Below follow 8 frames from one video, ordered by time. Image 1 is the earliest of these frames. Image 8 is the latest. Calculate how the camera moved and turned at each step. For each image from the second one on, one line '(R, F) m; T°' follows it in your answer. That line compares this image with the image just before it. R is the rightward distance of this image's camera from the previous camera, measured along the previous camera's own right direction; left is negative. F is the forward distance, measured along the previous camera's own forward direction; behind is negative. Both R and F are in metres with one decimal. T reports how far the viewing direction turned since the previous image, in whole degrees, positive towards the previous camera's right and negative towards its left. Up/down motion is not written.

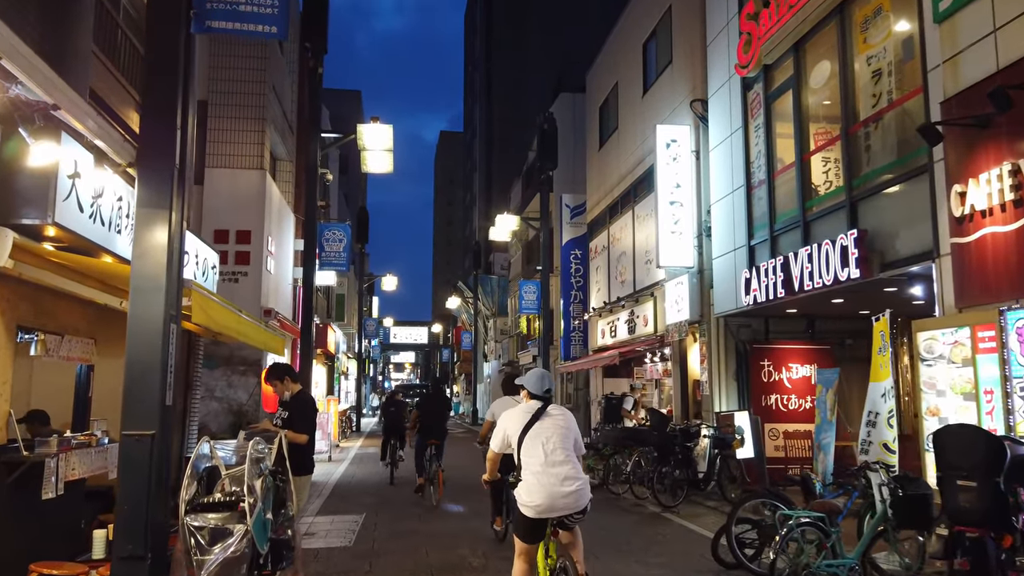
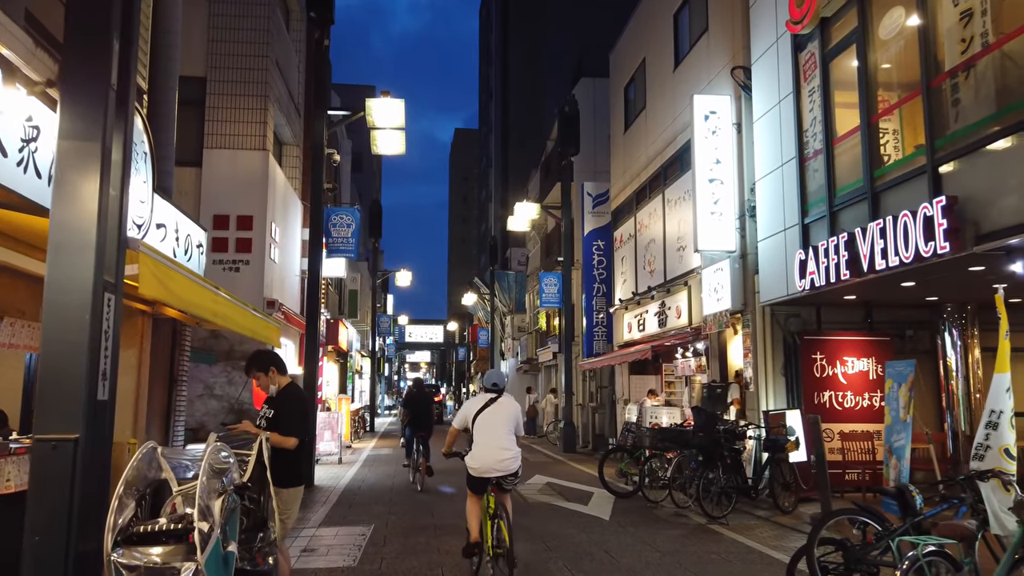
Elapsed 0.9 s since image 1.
(-0.1, +1.2) m; -1°
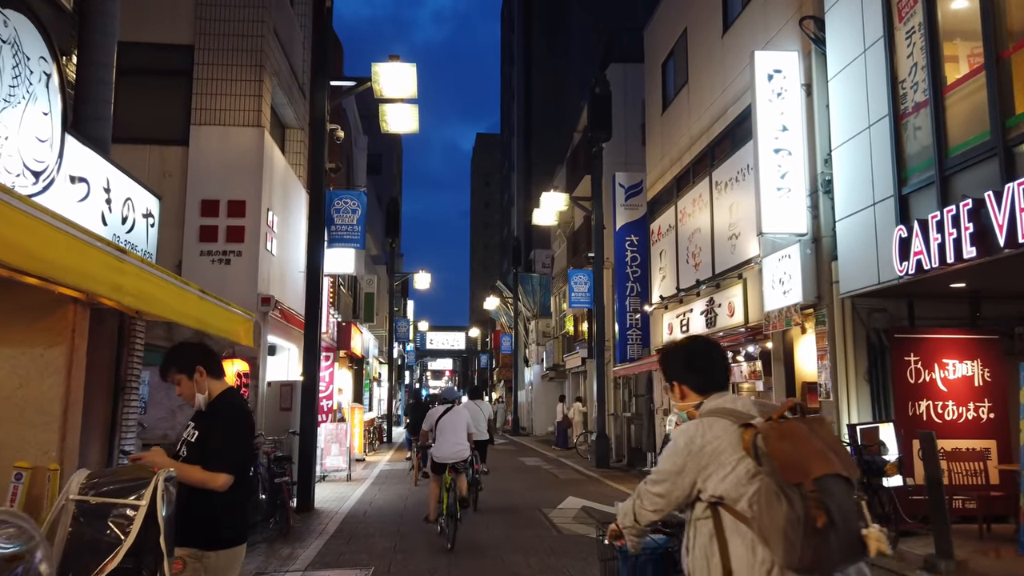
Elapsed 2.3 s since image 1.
(-0.1, +1.8) m; -2°
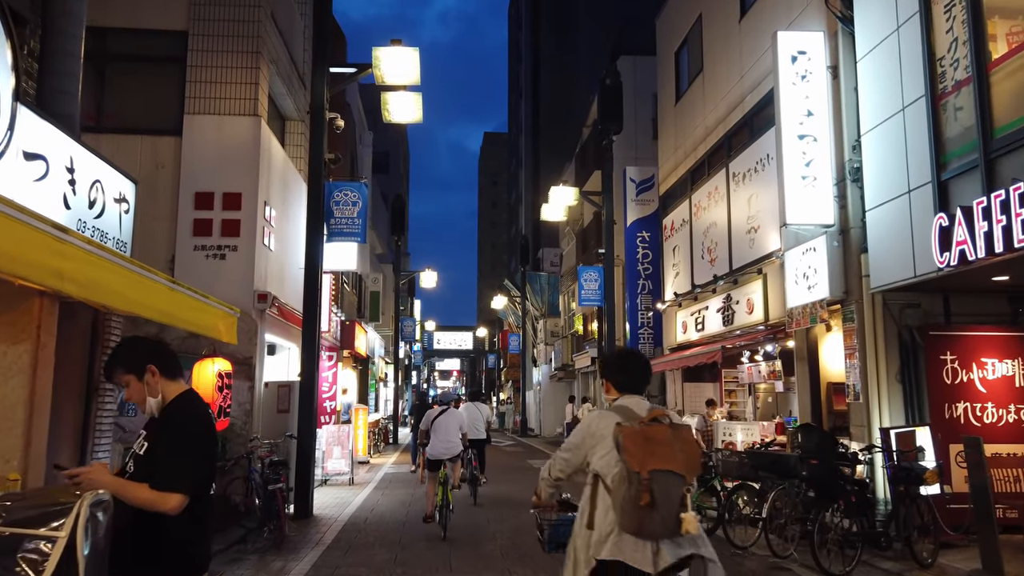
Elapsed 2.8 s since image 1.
(0.0, +0.6) m; -1°
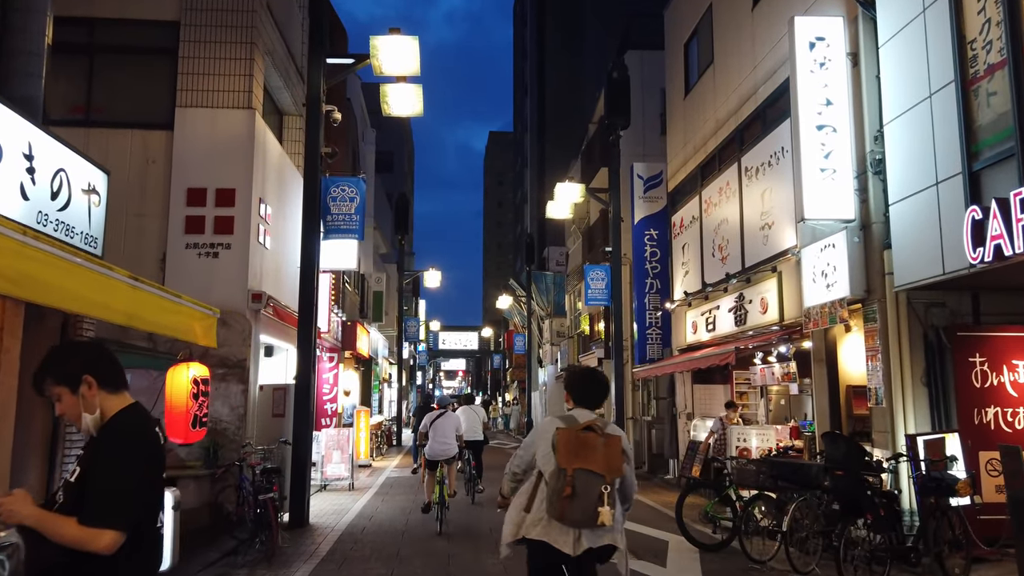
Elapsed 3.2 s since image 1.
(0.0, +0.5) m; 0°
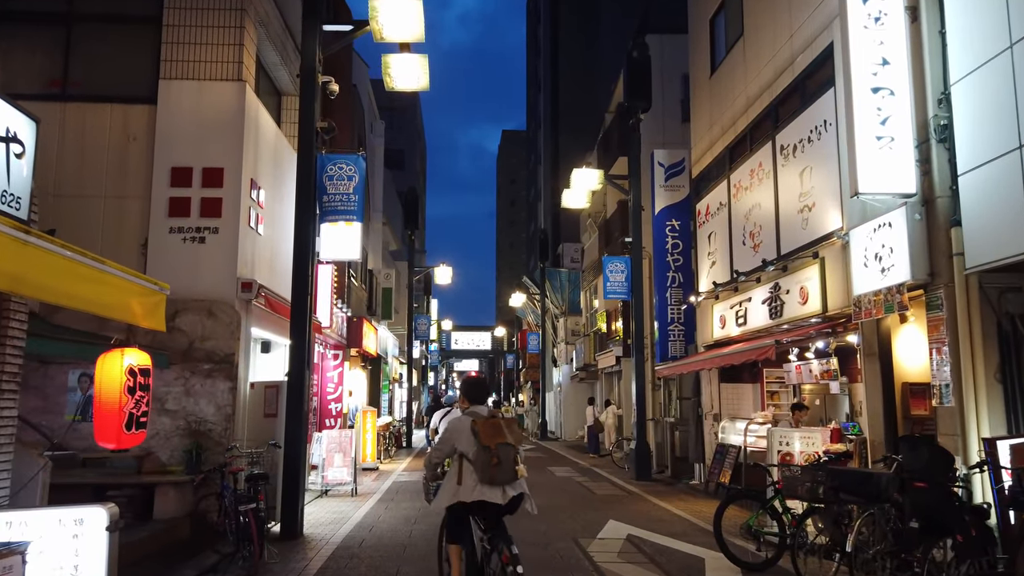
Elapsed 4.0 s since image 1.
(0.0, +1.0) m; -1°
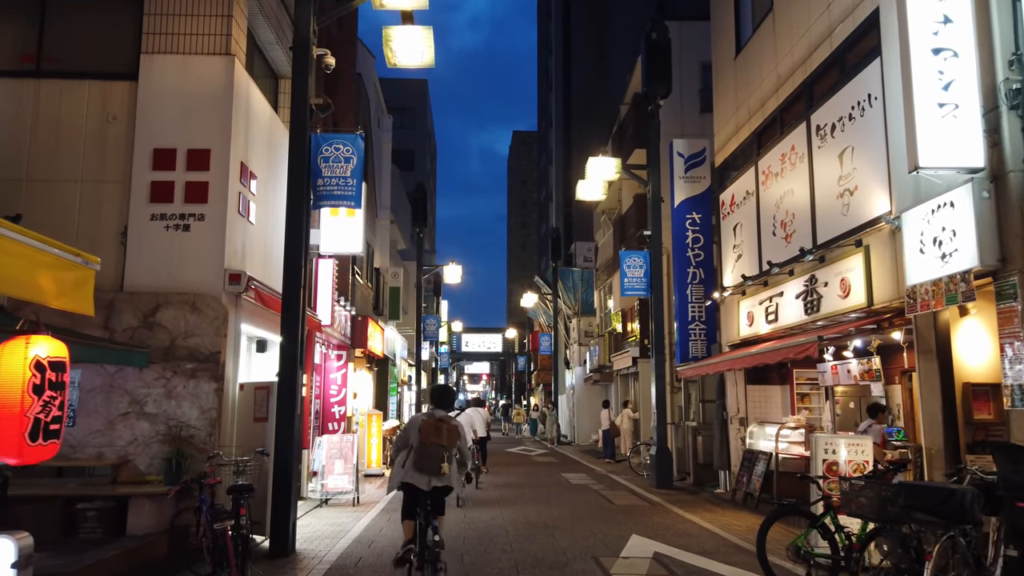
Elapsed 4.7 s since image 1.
(0.0, +0.9) m; -1°
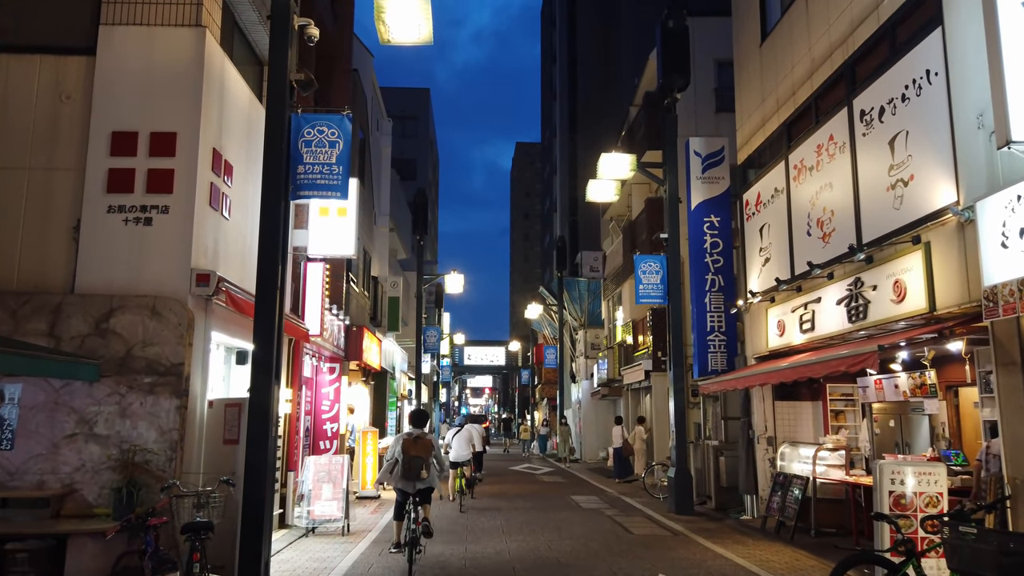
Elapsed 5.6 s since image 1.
(-0.1, +1.2) m; 0°
